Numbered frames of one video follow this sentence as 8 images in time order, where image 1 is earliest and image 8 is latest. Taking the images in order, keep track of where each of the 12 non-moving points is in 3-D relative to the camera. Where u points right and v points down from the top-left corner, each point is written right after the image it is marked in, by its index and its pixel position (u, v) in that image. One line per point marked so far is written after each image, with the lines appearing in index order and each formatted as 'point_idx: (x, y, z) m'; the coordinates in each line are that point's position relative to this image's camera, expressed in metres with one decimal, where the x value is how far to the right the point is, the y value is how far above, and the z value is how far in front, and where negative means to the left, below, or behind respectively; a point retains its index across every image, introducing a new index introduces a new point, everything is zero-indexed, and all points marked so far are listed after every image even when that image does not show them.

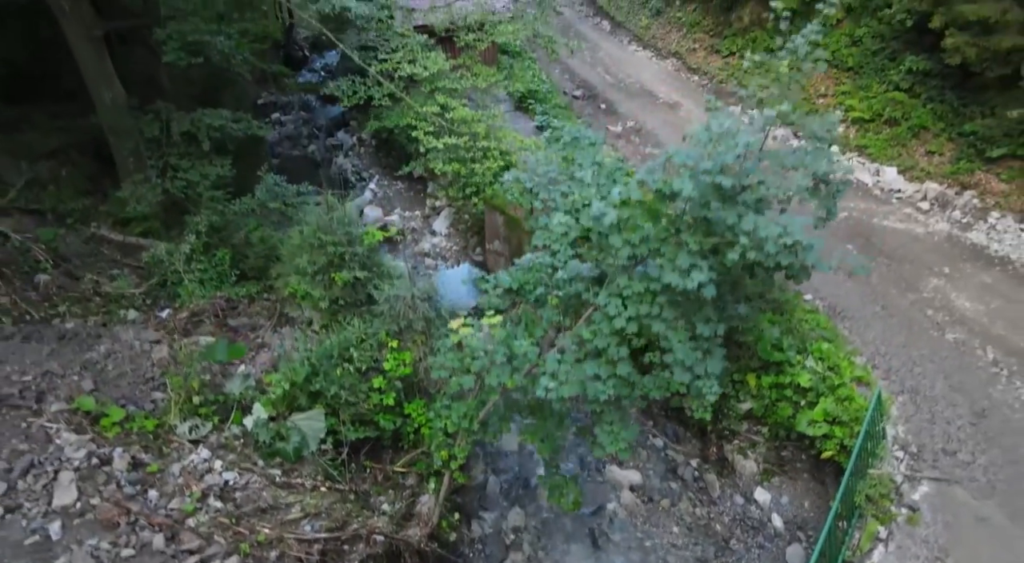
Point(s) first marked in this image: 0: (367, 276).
0: (-1.3, 0.0, +5.4) m
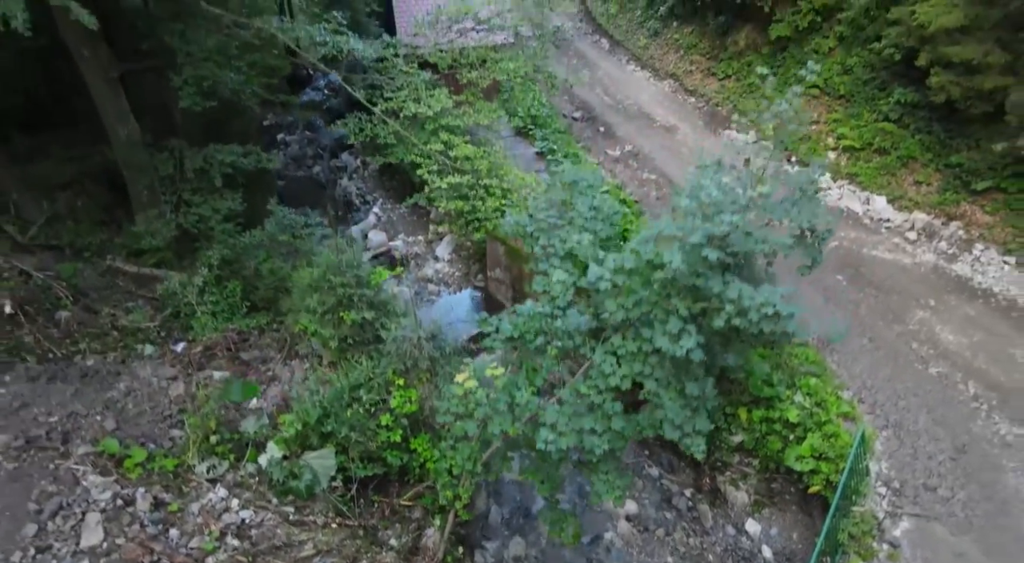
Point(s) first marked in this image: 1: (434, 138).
0: (-1.3, -0.3, +5.7) m
1: (-0.9, +1.7, +7.2) m
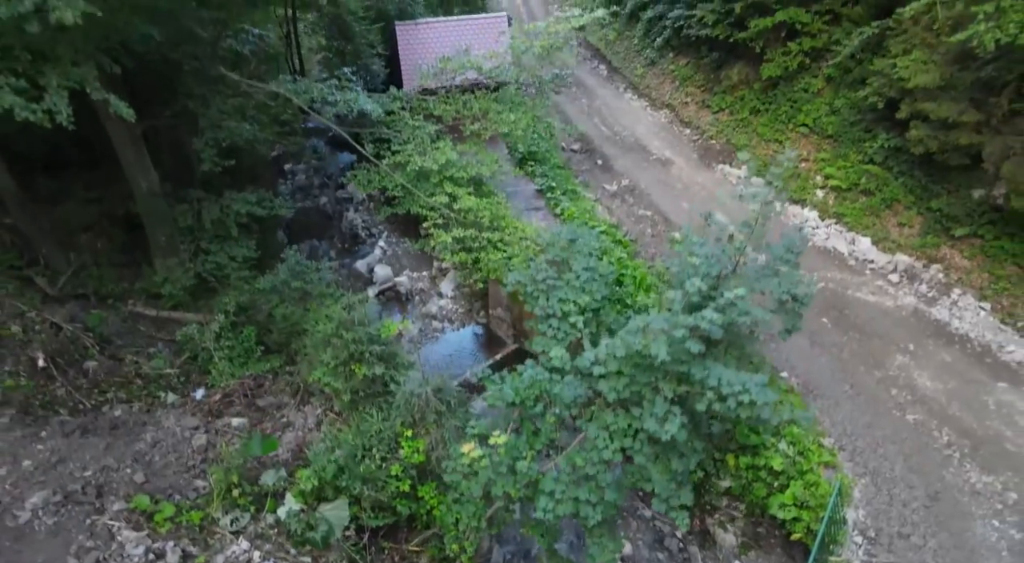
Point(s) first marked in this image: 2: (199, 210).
0: (-1.3, -0.9, +6.0) m
1: (-0.9, +1.1, +7.6) m
2: (-3.9, +0.9, +7.7) m
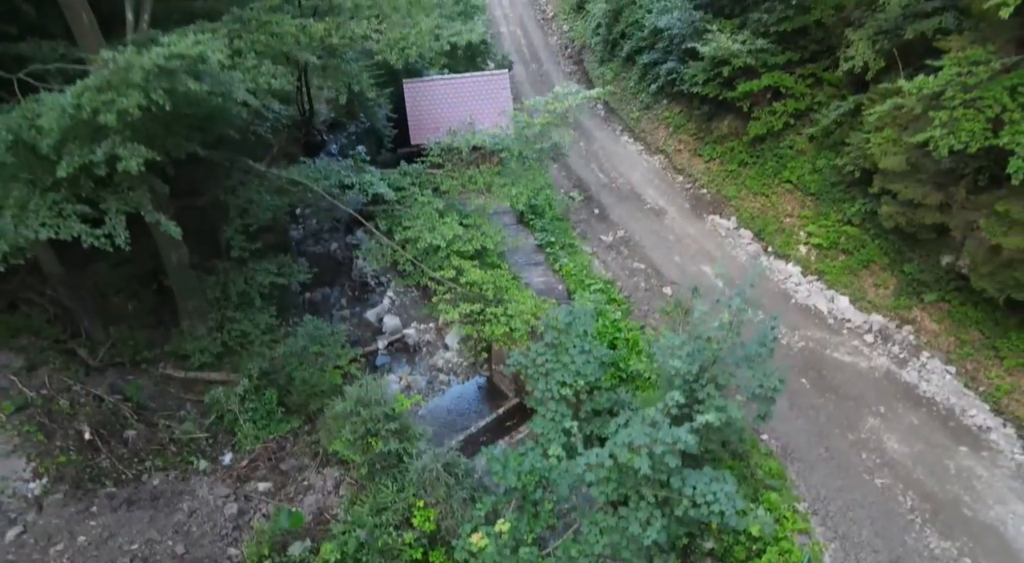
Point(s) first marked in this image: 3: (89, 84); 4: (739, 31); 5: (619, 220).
0: (-1.2, -1.7, +6.7) m
1: (-0.9, +0.2, +8.2) m
2: (-3.9, 0.0, +8.3) m
3: (-3.2, +1.5, +4.6) m
4: (+4.5, +5.0, +12.2) m
5: (+2.2, +1.3, +12.8) m
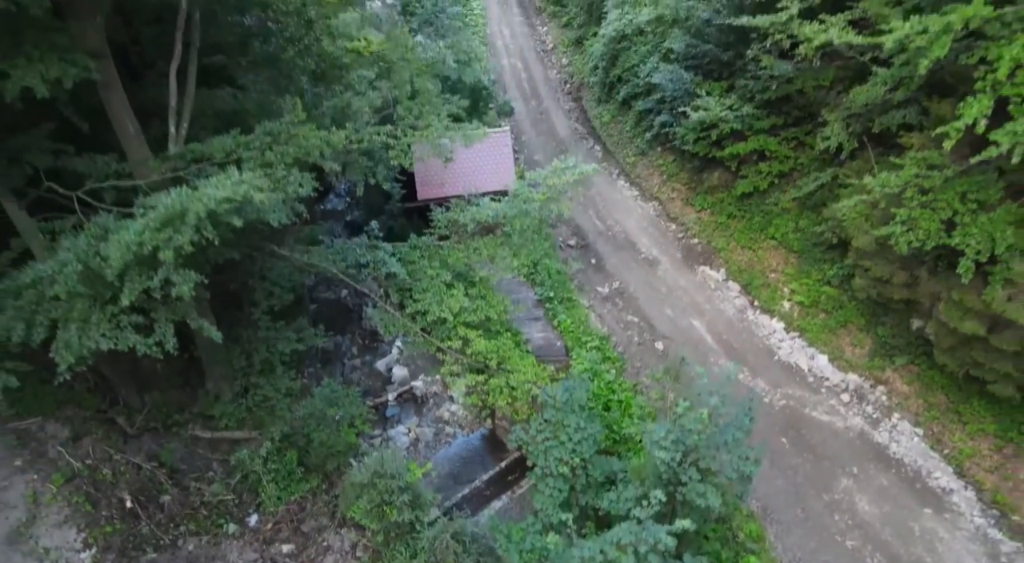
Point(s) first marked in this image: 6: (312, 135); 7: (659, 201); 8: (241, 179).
0: (-1.2, -2.7, +7.3) m
1: (-0.8, -0.8, +8.9) m
2: (-3.8, -1.0, +9.0) m
3: (-3.1, +0.5, +5.3) m
4: (+4.5, +3.9, +13.0) m
5: (+2.2, +0.2, +13.5) m
6: (-2.3, +1.7, +7.1) m
7: (+3.7, +2.0, +15.4) m
8: (-2.5, +1.0, +5.7) m
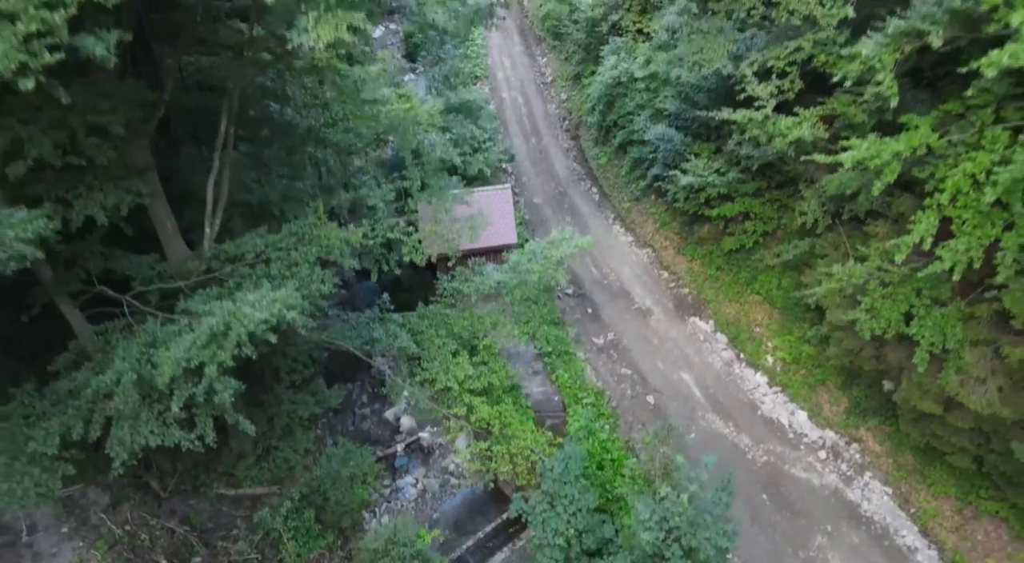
0: (-1.2, -3.8, +8.1) m
1: (-0.8, -1.9, +9.7) m
2: (-3.8, -2.1, +9.7) m
3: (-3.1, -0.6, +6.1) m
4: (+4.5, +2.8, +13.8) m
5: (+2.3, -0.9, +14.3) m
6: (-2.3, +0.6, +7.9) m
7: (+3.7, +0.8, +16.2) m
8: (-2.5, -0.1, +6.5) m
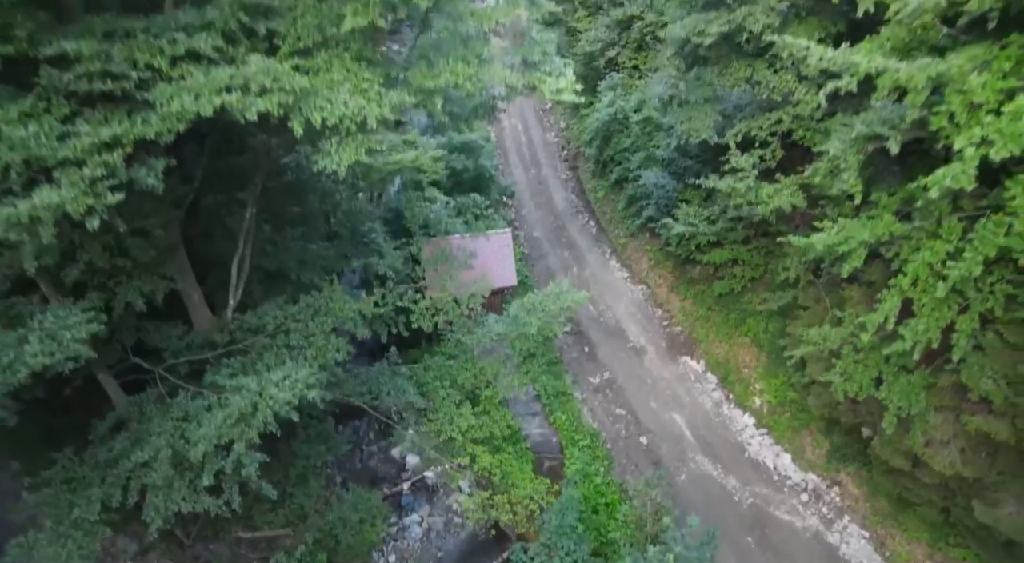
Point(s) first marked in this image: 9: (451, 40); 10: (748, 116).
0: (-1.2, -4.8, +8.7) m
1: (-0.8, -2.8, +10.3) m
2: (-3.8, -3.1, +10.4) m
3: (-3.1, -1.5, +6.8) m
4: (+4.5, +1.8, +14.5) m
5: (+2.3, -1.9, +15.0) m
6: (-2.3, -0.3, +8.6) m
7: (+3.7, -0.2, +16.8) m
8: (-2.5, -1.1, +7.2) m
9: (-0.7, +2.8, +7.0) m
10: (+4.1, +2.8, +10.6) m
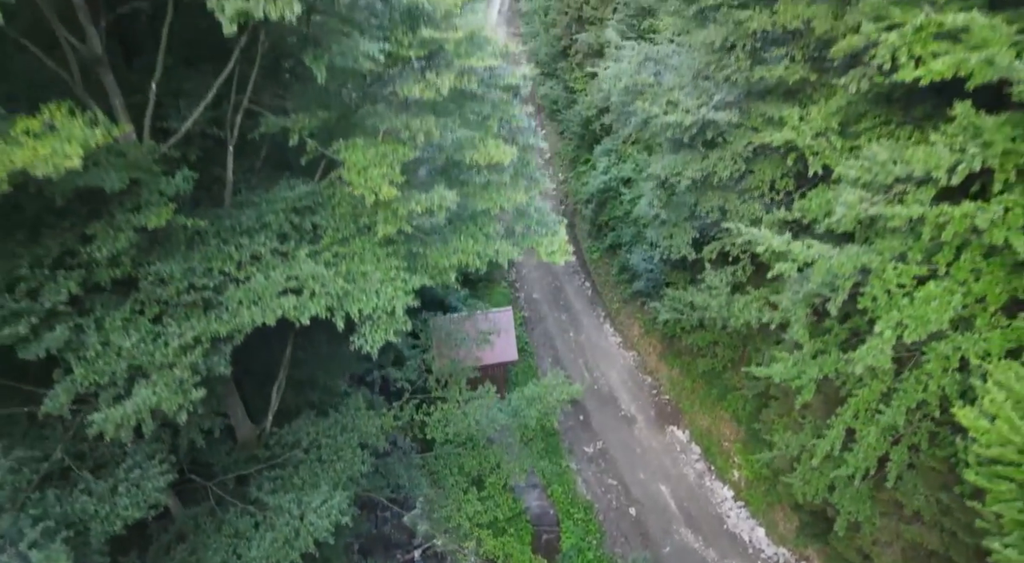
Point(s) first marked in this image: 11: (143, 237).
0: (-1.2, -6.7, +10.0) m
1: (-0.8, -4.8, +11.6) m
2: (-3.8, -5.0, +11.7) m
3: (-3.1, -3.4, +8.1) m
4: (+4.5, -0.2, +15.8) m
5: (+2.3, -3.9, +16.3) m
6: (-2.3, -2.3, +9.9) m
7: (+3.7, -2.2, +18.2) m
8: (-2.5, -3.0, +8.5) m
9: (-0.7, +0.9, +8.4) m
10: (+4.1, +0.9, +11.9) m
11: (-4.1, +0.5, +6.8) m
